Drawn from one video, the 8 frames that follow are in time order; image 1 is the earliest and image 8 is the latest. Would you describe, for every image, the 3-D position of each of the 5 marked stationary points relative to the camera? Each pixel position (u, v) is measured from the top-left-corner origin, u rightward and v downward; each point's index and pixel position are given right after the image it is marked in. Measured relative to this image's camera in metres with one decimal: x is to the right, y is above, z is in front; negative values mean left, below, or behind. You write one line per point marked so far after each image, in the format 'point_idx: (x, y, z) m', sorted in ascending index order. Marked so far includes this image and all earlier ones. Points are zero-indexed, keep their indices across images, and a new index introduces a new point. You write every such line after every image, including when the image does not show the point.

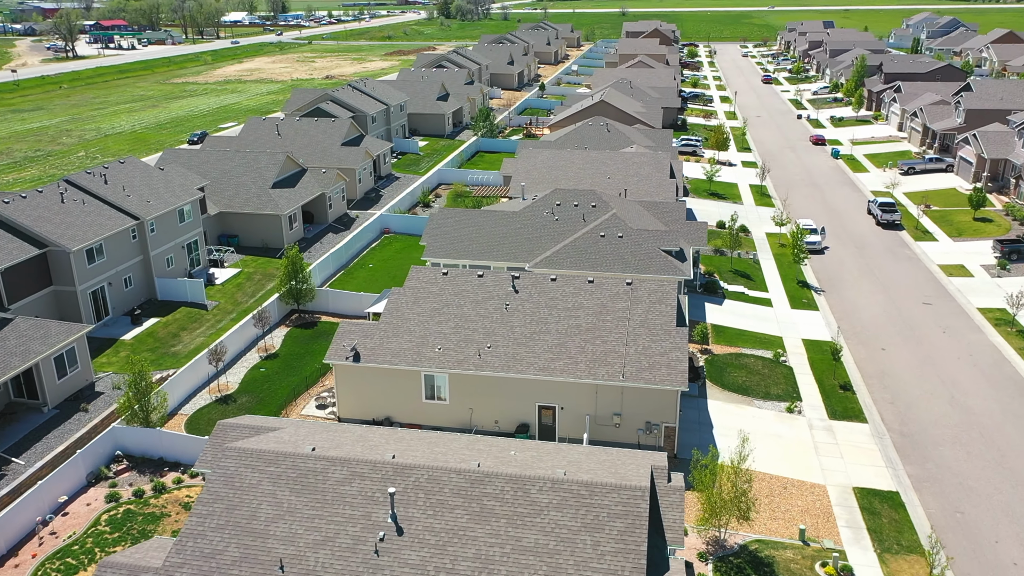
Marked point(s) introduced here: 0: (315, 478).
0: (-4.2, -4.1, +17.4) m
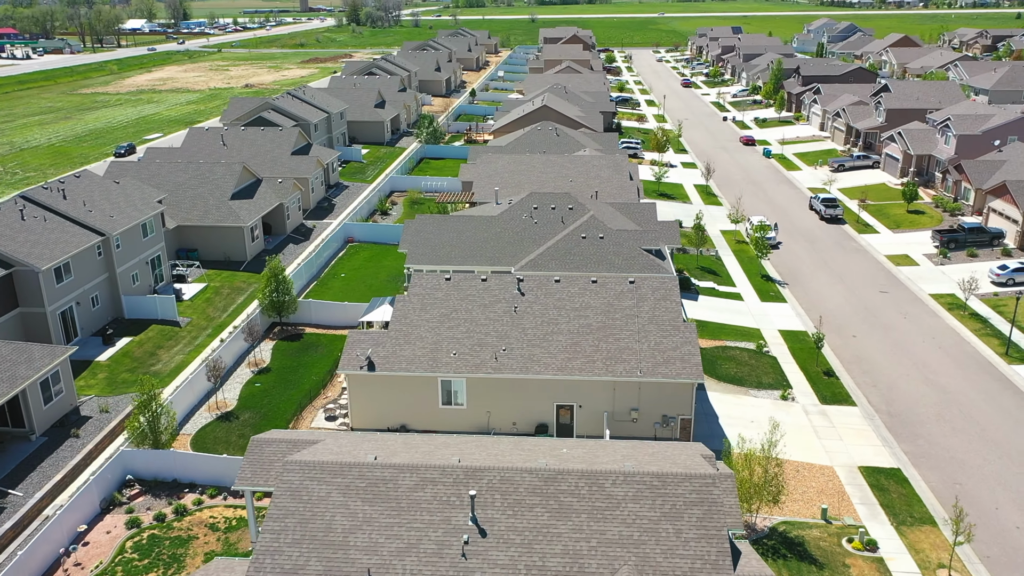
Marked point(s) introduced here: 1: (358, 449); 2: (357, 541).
0: (-2.6, -4.2, +17.3) m
1: (-3.6, -3.8, +19.4) m
2: (-3.1, -5.1, +16.4) m
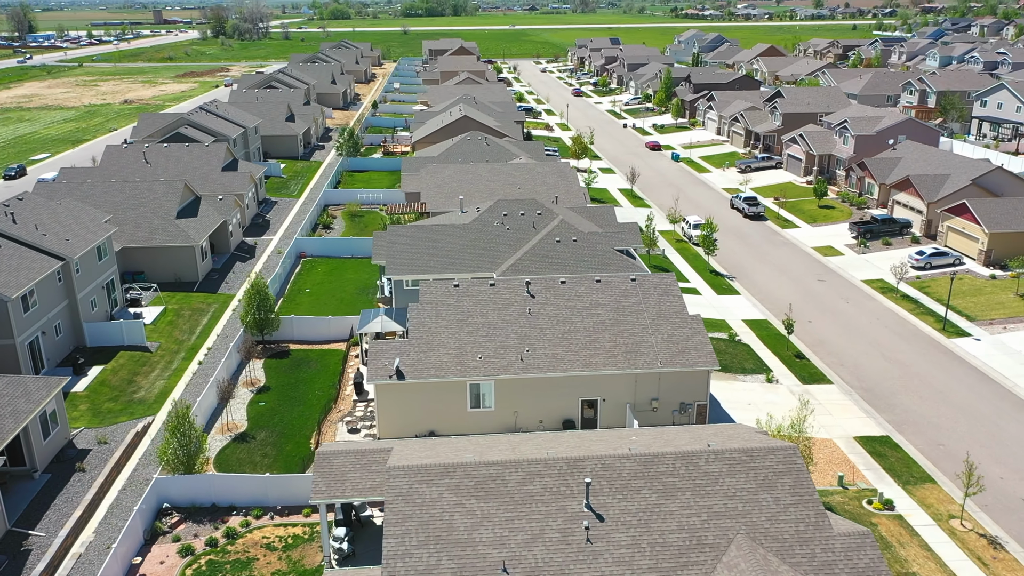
0: (-0.3, -4.3, +17.8) m
1: (-1.6, -3.9, +19.7) m
2: (-0.6, -5.1, +16.8) m
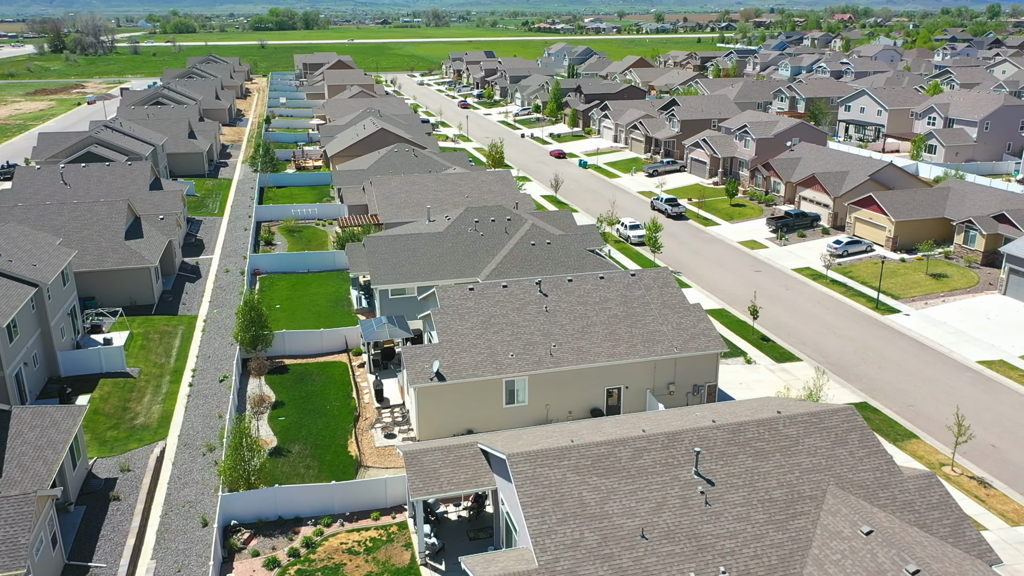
0: (+2.3, -4.0, +19.2) m
1: (+0.7, -3.8, +20.8) m
2: (+2.3, -4.9, +18.1) m
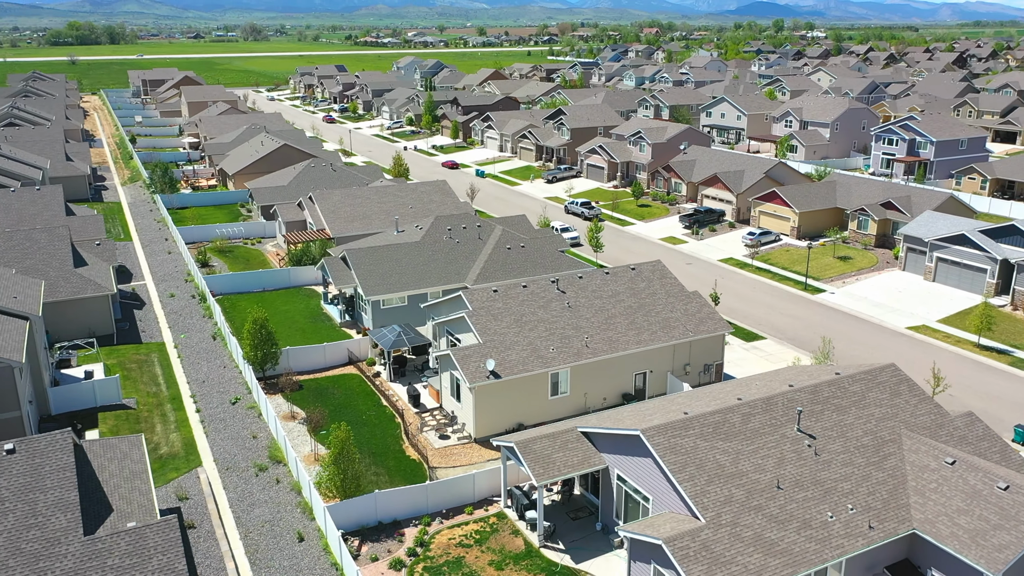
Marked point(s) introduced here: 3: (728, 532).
0: (+5.6, -3.6, +21.4) m
1: (+3.7, -3.6, +22.7) m
2: (+5.9, -4.5, +20.4) m
3: (+5.0, -5.6, +18.6) m
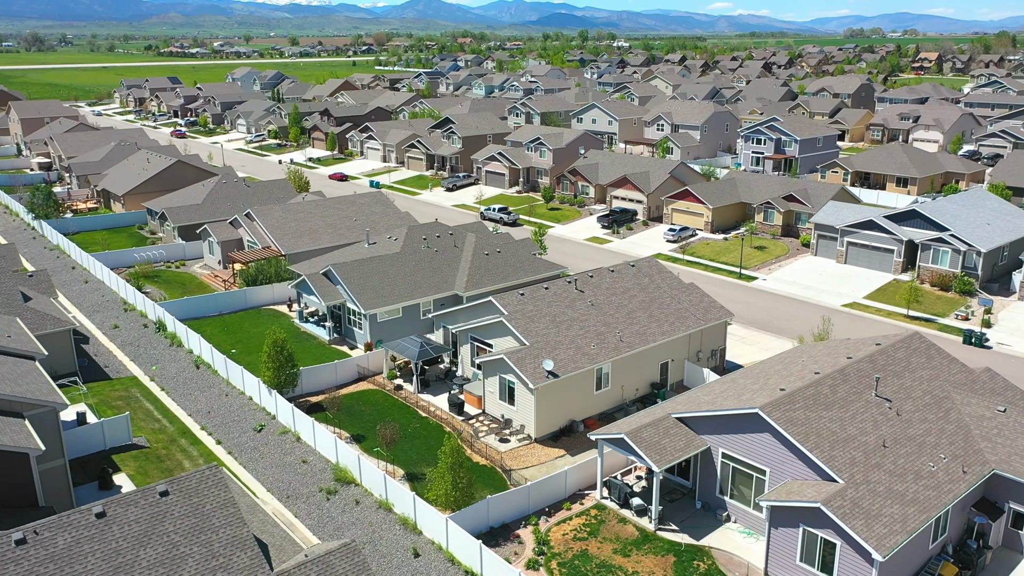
0: (+8.9, -3.2, +23.6) m
1: (+6.8, -3.2, +24.4) m
2: (+9.5, -4.0, +22.6) m
3: (+9.0, -5.1, +20.7) m
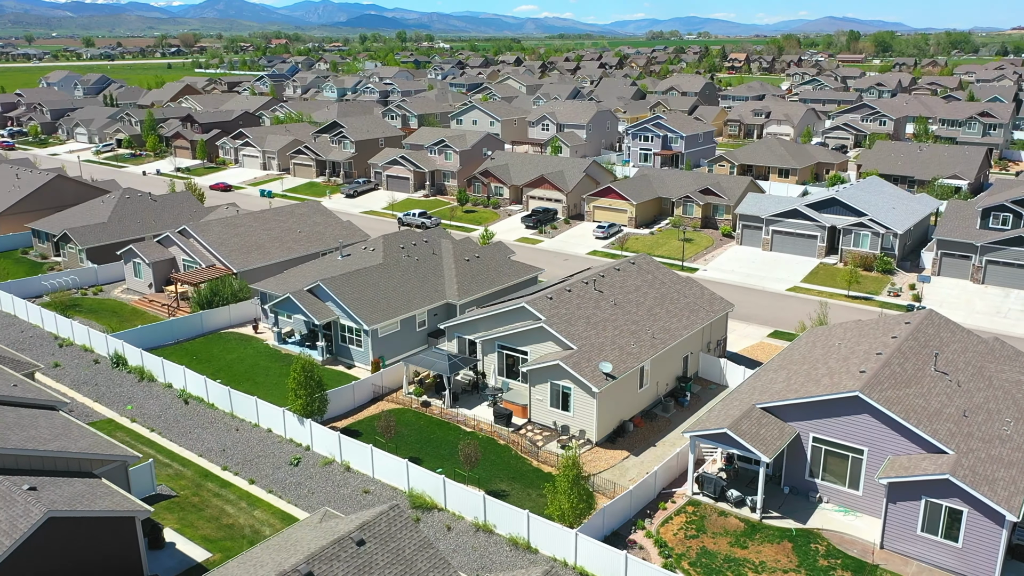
0: (+11.9, -2.7, +25.1) m
1: (+9.6, -2.9, +25.5) m
2: (+12.6, -3.5, +24.3) m
3: (+12.7, -4.6, +22.4) m
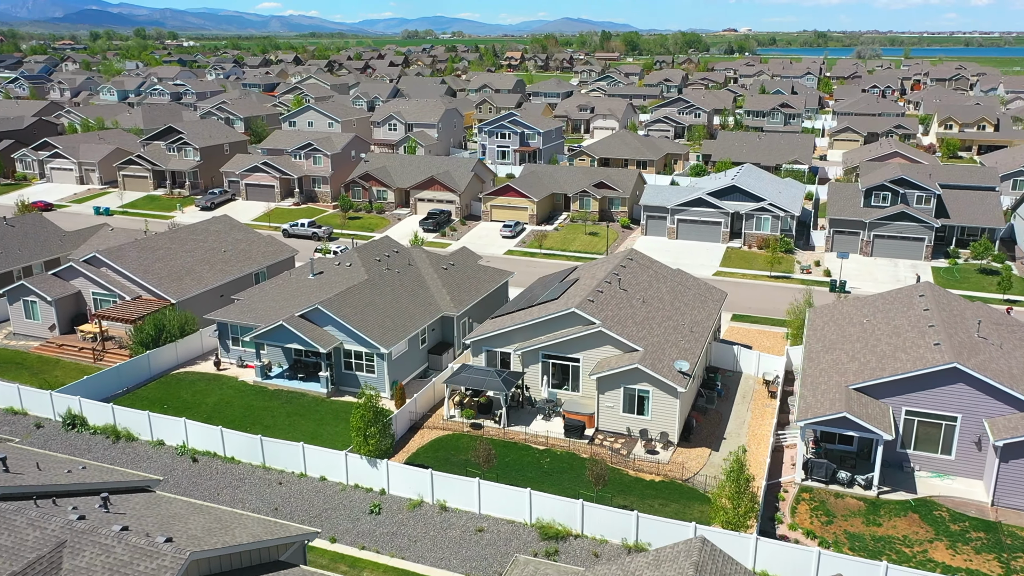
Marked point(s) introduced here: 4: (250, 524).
0: (+15.0, -1.9, +27.2) m
1: (+12.8, -2.3, +26.9) m
2: (+16.0, -2.6, +26.6) m
3: (+16.7, -3.7, +24.8) m
4: (-5.3, -4.8, +16.4) m
